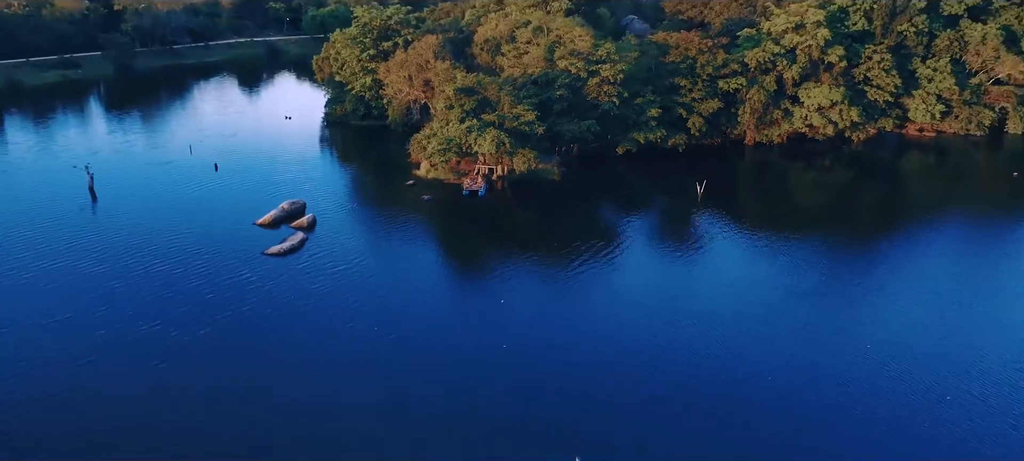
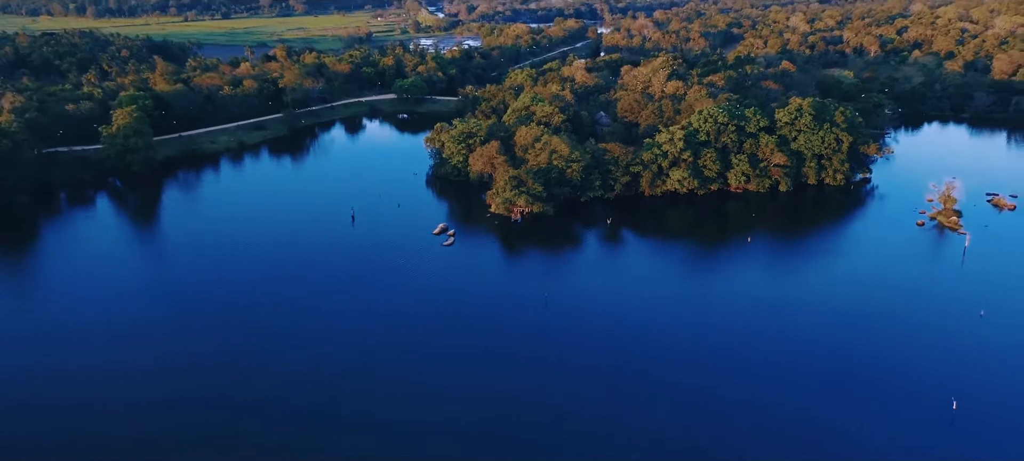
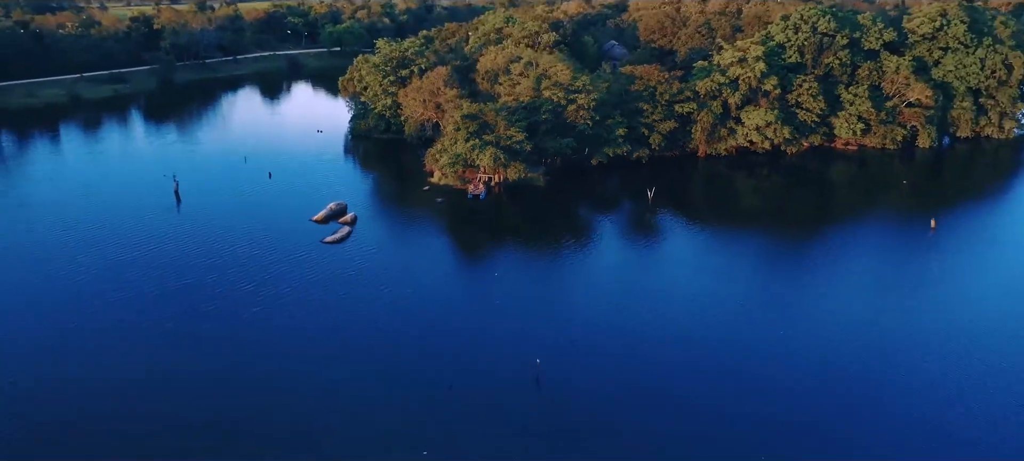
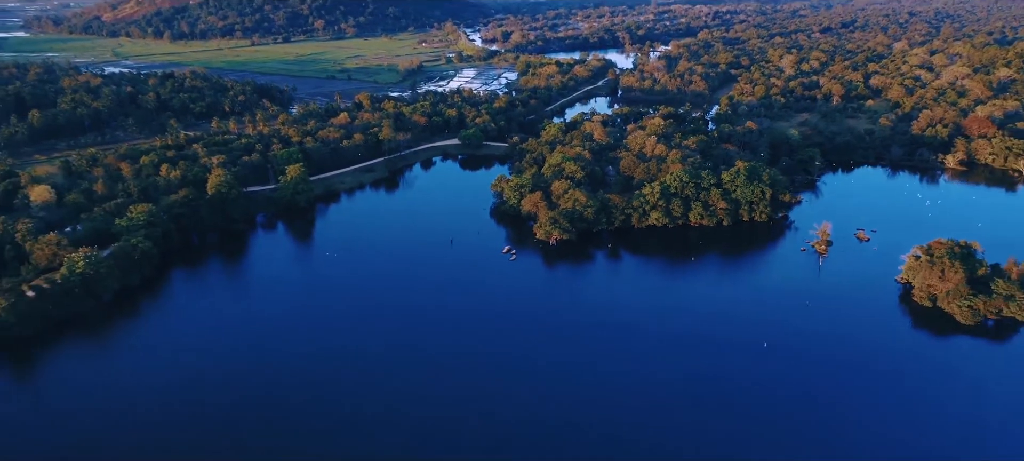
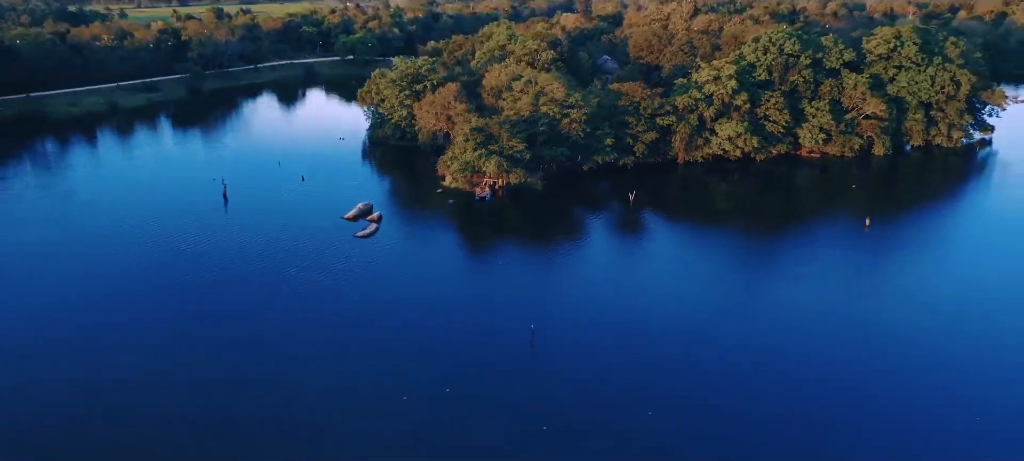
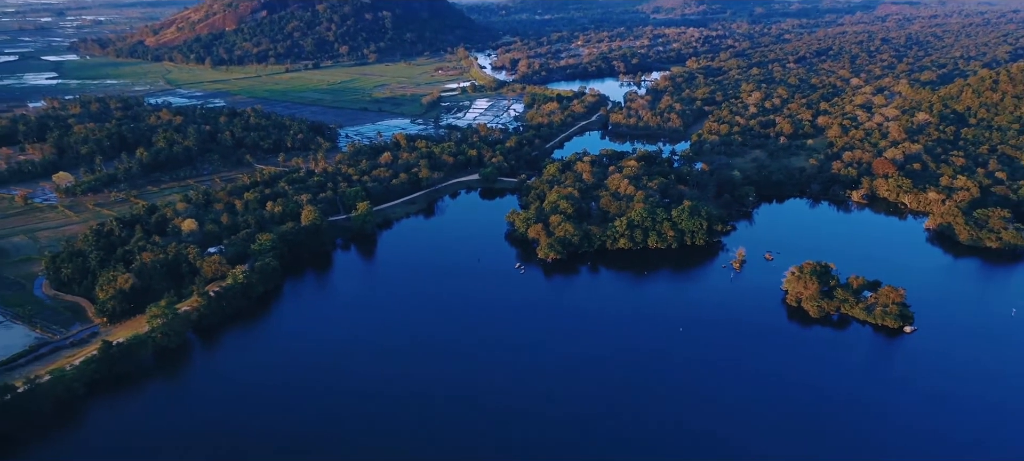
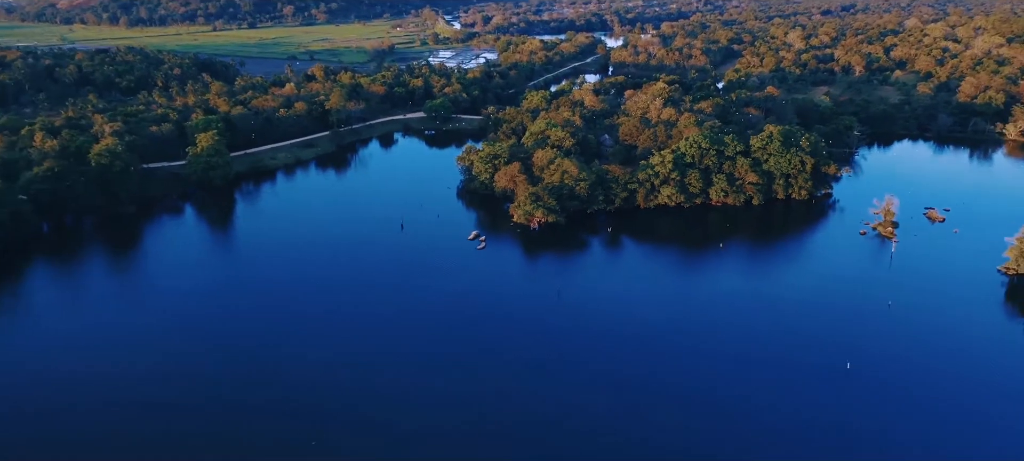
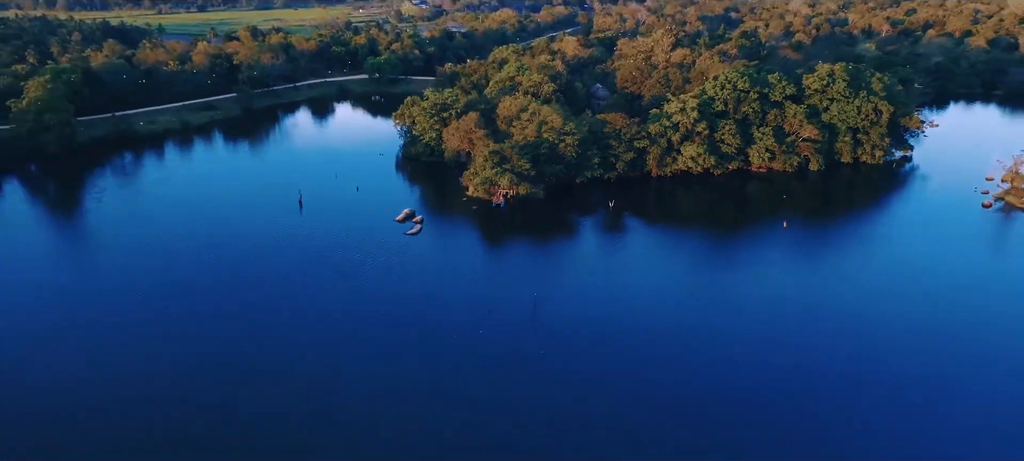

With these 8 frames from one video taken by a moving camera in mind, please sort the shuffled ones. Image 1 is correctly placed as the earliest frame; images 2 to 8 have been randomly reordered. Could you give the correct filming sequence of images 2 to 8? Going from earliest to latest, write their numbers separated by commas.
3, 5, 8, 2, 7, 4, 6
